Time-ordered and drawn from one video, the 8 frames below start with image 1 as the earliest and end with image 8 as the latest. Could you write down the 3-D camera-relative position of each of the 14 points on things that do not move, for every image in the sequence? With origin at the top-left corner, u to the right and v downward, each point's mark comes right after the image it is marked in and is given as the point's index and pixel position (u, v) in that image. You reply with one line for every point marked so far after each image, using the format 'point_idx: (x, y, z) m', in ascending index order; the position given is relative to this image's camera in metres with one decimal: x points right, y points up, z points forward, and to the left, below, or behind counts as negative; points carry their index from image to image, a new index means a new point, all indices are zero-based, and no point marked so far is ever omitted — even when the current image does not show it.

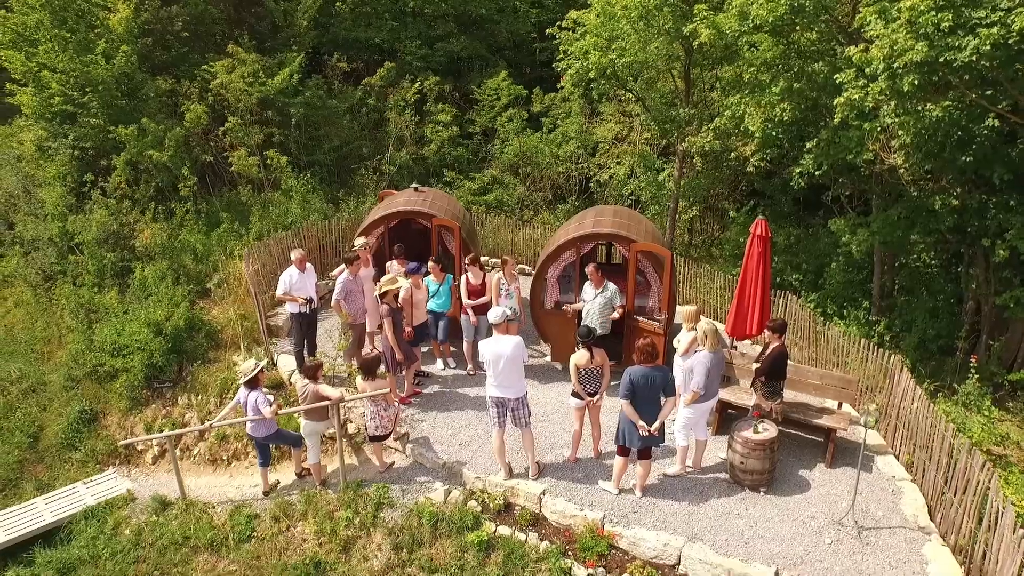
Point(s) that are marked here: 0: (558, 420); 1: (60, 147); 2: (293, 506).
0: (+0.8, -2.2, +7.0) m
1: (-12.2, +3.8, +11.0) m
2: (-3.5, -3.5, +6.5) m
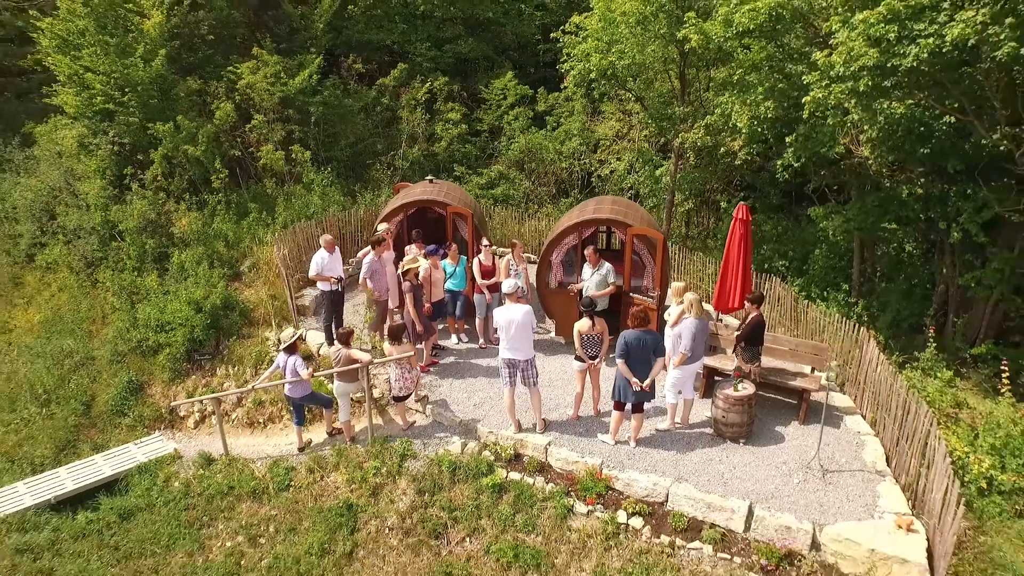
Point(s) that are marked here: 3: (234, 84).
0: (+1.0, -1.8, +7.8) m
1: (-12.0, +4.2, +11.8) m
2: (-3.4, -3.1, +7.3) m
3: (-9.0, +6.6, +13.1) m
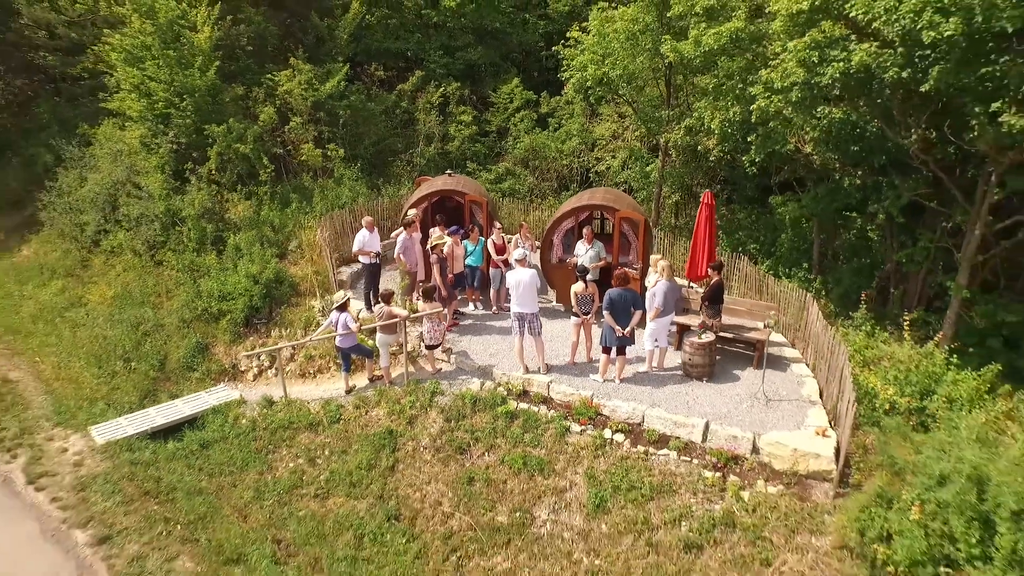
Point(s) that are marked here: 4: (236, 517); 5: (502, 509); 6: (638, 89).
0: (+1.2, -1.2, +9.5) m
1: (-11.7, +4.9, +13.6) m
2: (-3.2, -2.4, +9.0) m
3: (-8.8, +7.3, +14.8) m
4: (-5.2, -4.4, +7.5) m
5: (-0.2, -4.0, +7.2) m
6: (+3.9, +6.1, +12.3) m
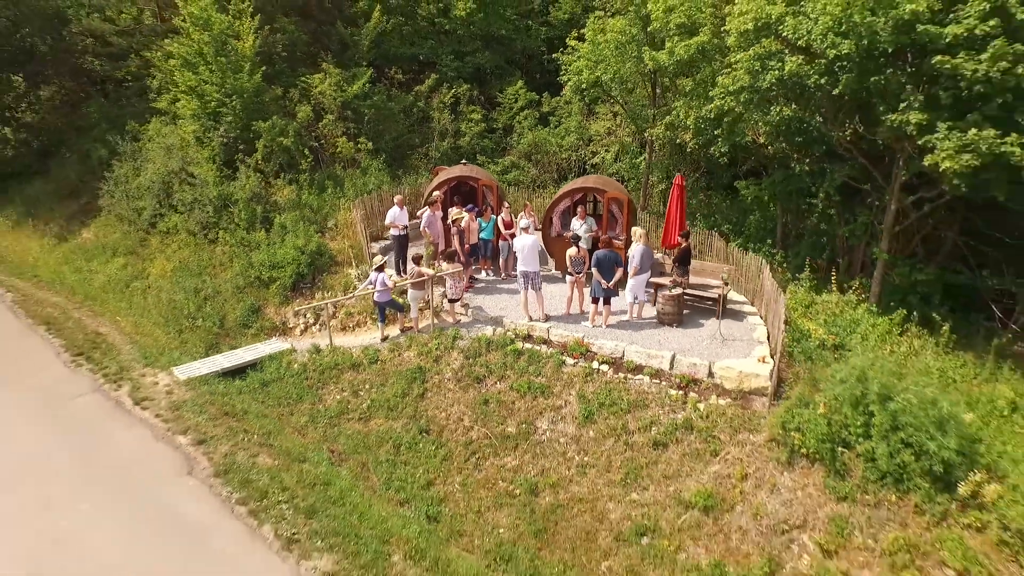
0: (+1.3, -0.3, +11.4) m
1: (-11.5, +5.8, +15.6) m
2: (-3.0, -1.5, +11.0) m
3: (-8.6, +8.2, +16.8) m
4: (-5.0, -3.5, +9.5) m
5: (0.0, -3.0, +9.1) m
6: (+4.1, +7.0, +14.3) m
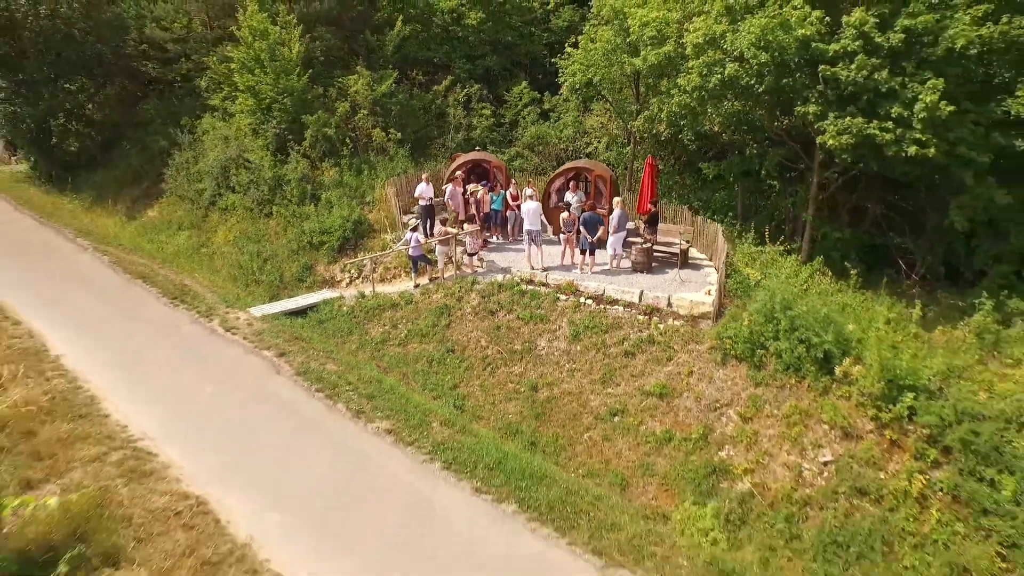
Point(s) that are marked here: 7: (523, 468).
0: (+1.5, +1.2, +14.2) m
1: (-11.3, +7.3, +18.5) m
2: (-2.8, 0.0, +13.8) m
3: (-8.3, +9.7, +19.7) m
4: (-4.8, -2.0, +12.4) m
5: (+0.2, -1.6, +12.0) m
6: (+4.4, +8.5, +17.1) m
7: (+0.3, -4.0, +9.2) m
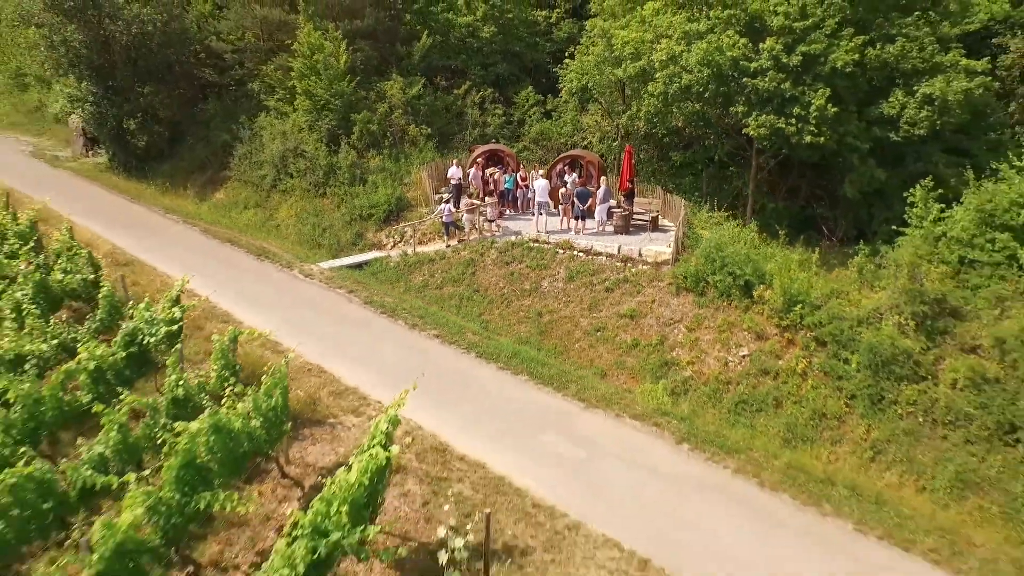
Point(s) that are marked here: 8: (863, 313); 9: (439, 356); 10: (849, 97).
0: (+2.0, +3.0, +18.2) m
1: (-10.8, +9.1, +22.5) m
2: (-2.4, +1.8, +17.8) m
3: (-7.8, +11.5, +23.7) m
4: (-4.4, -0.2, +16.4) m
5: (+0.6, +0.2, +16.0) m
6: (+4.8, +10.2, +21.1) m
7: (+0.7, -2.2, +13.2) m
8: (+10.7, -0.7, +12.2) m
9: (-2.3, -2.2, +12.9) m
10: (+12.1, +6.8, +14.5) m
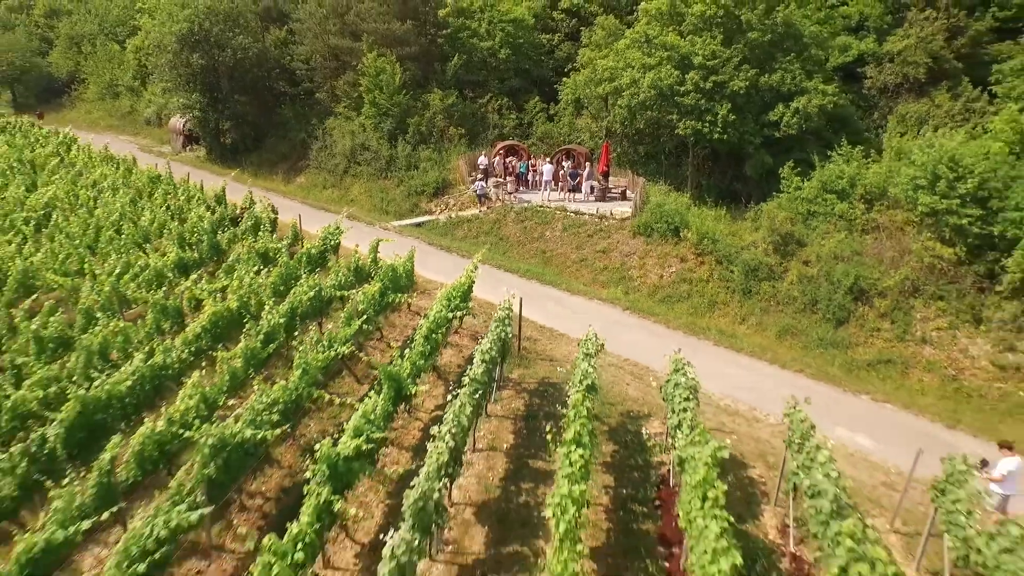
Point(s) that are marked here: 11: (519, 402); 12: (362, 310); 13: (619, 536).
0: (+2.8, +5.9, +25.9) m
1: (-9.9, +12.2, +30.3) m
2: (-1.6, +4.8, +25.5) m
3: (-6.9, +14.5, +31.5) m
4: (-3.6, +2.8, +24.1) m
5: (+1.4, +3.2, +23.6) m
6: (+5.7, +13.2, +28.8) m
7: (+1.4, +0.8, +20.8) m
8: (+11.5, +2.3, +19.8) m
9: (-1.6, +0.9, +20.6) m
10: (+12.9, +9.8, +22.0) m
11: (+0.2, -3.5, +12.3) m
12: (-5.0, -0.7, +13.5) m
13: (+2.4, -5.5, +9.0) m
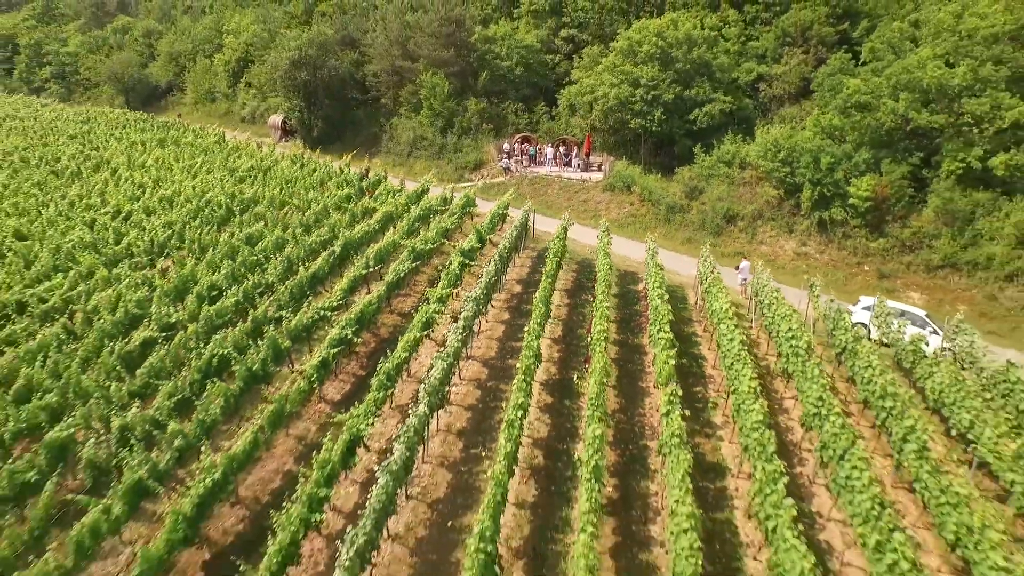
0: (+4.2, +11.4, +38.7) m
1: (-8.4, +17.7, +43.3) m
2: (-0.2, +10.3, +38.4) m
3: (-5.4, +20.0, +44.5) m
4: (-2.3, +8.4, +37.0) m
5: (+2.7, +8.7, +36.5) m
6: (+7.2, +18.6, +41.6) m
7: (+2.7, +6.3, +33.7) m
8: (+12.7, +7.7, +32.5) m
9: (-0.3, +6.4, +33.5) m
10: (+14.2, +15.2, +34.8) m
11: (+1.4, +2.1, +25.1) m
12: (-3.8, +4.9, +26.4) m
13: (+3.5, 0.0, +21.9) m
